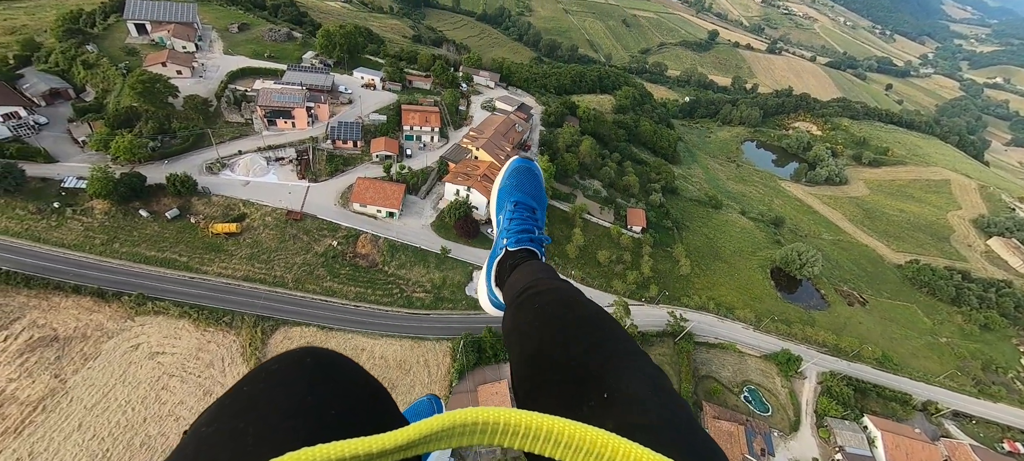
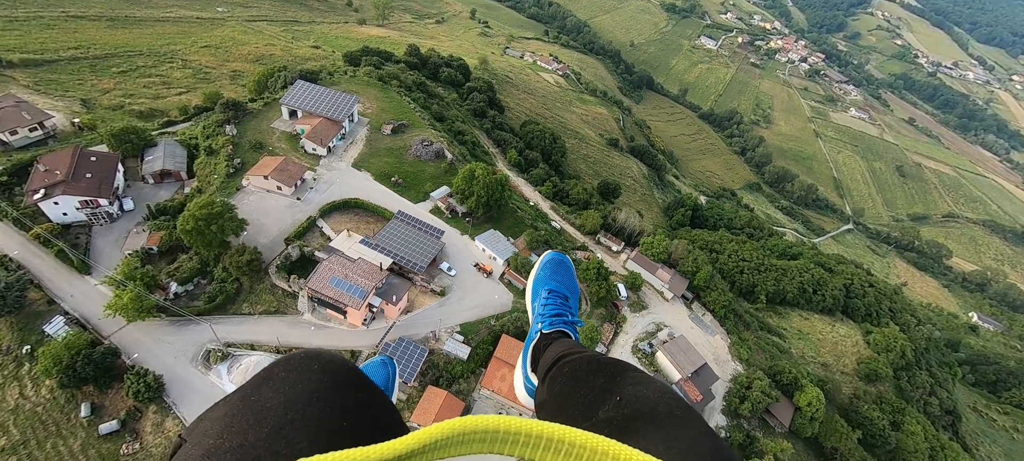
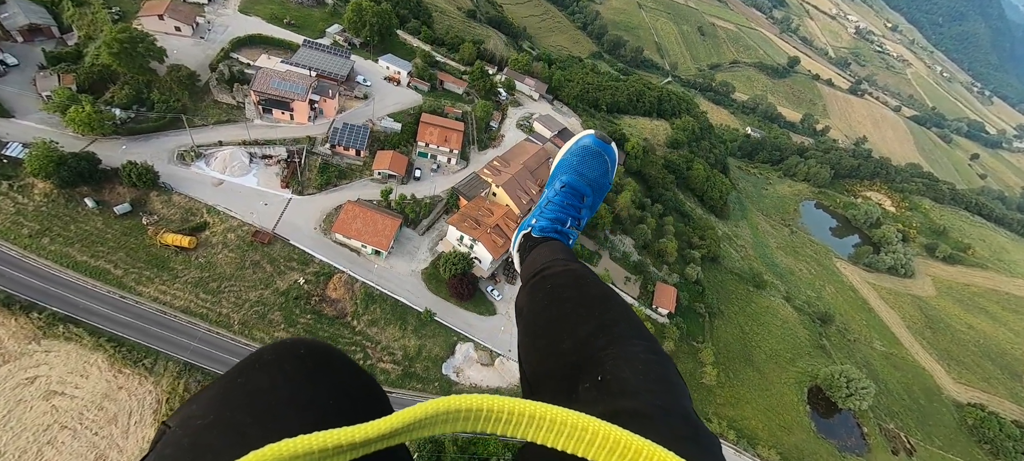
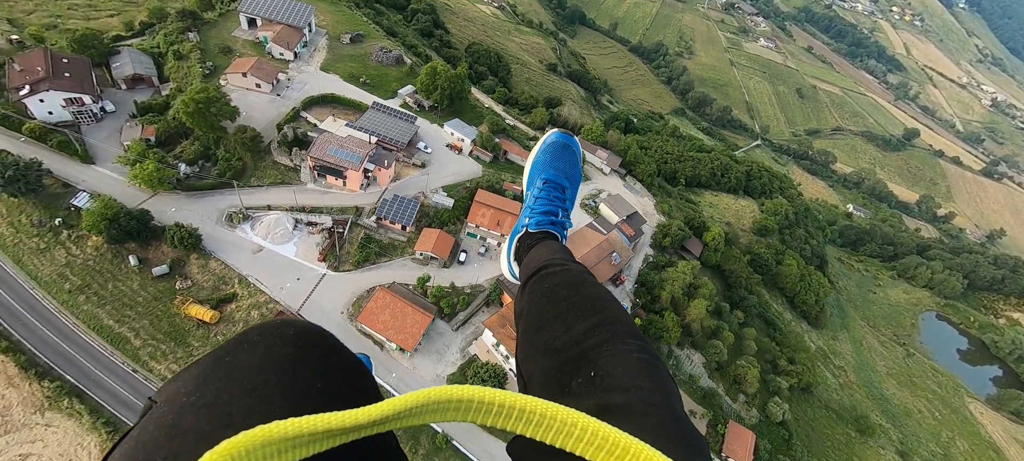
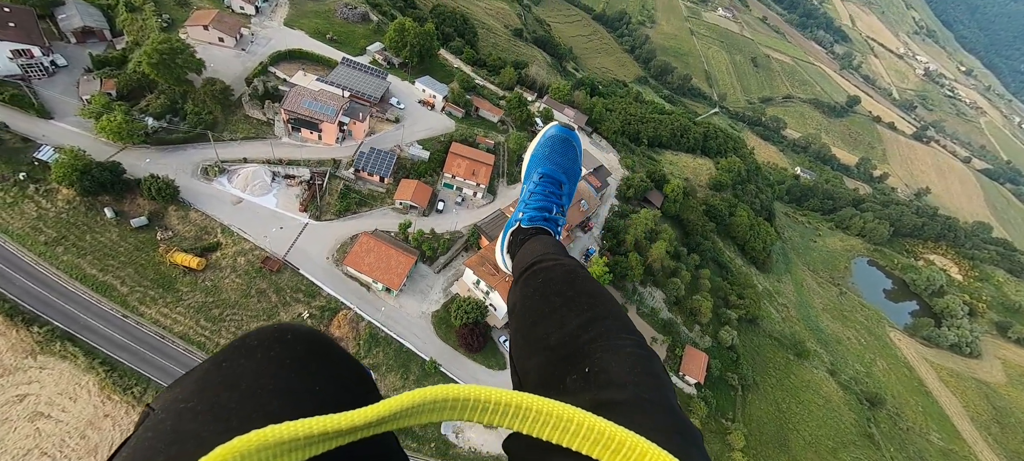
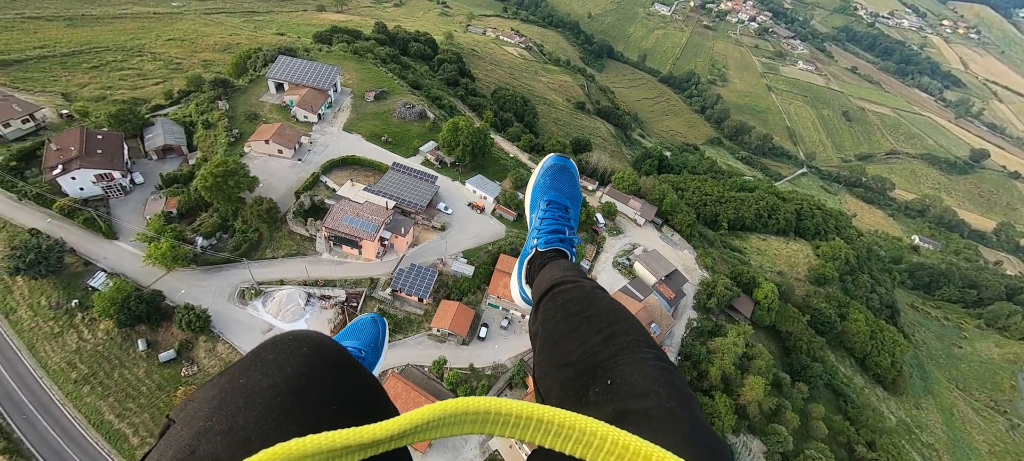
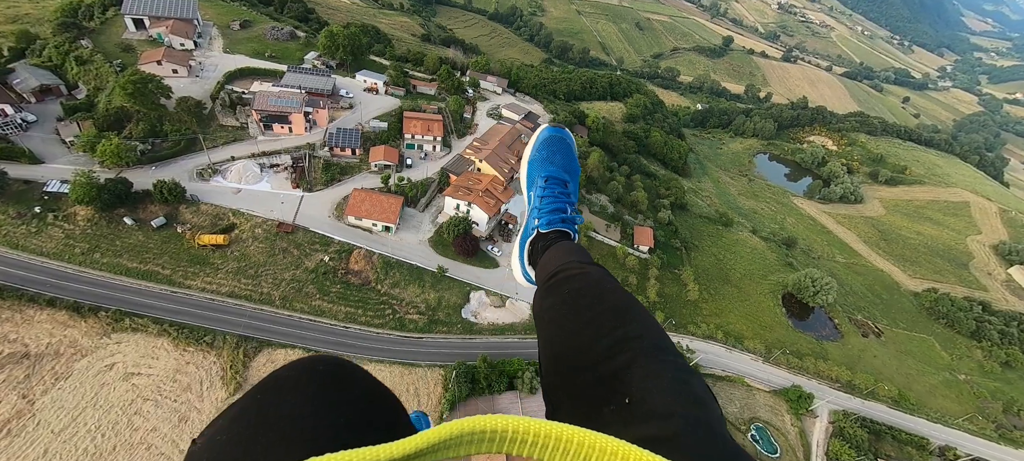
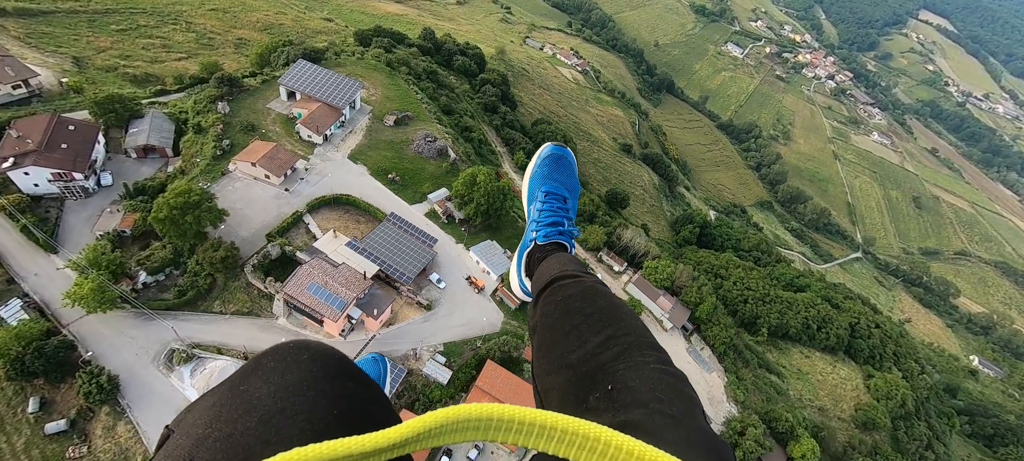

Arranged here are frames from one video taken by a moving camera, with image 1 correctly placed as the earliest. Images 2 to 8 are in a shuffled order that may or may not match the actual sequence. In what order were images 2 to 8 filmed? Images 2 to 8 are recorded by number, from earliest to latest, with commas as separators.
7, 3, 5, 4, 6, 2, 8
